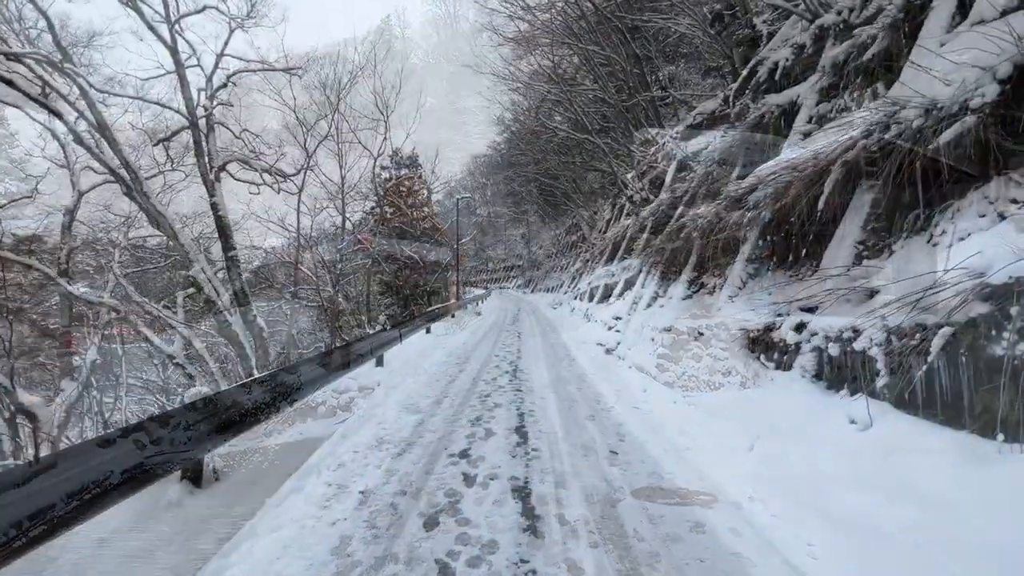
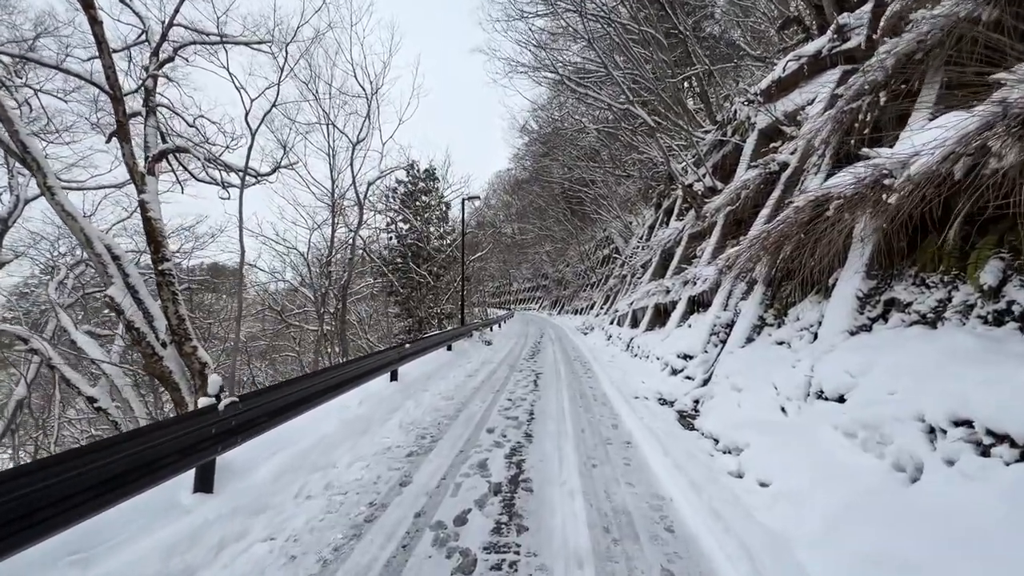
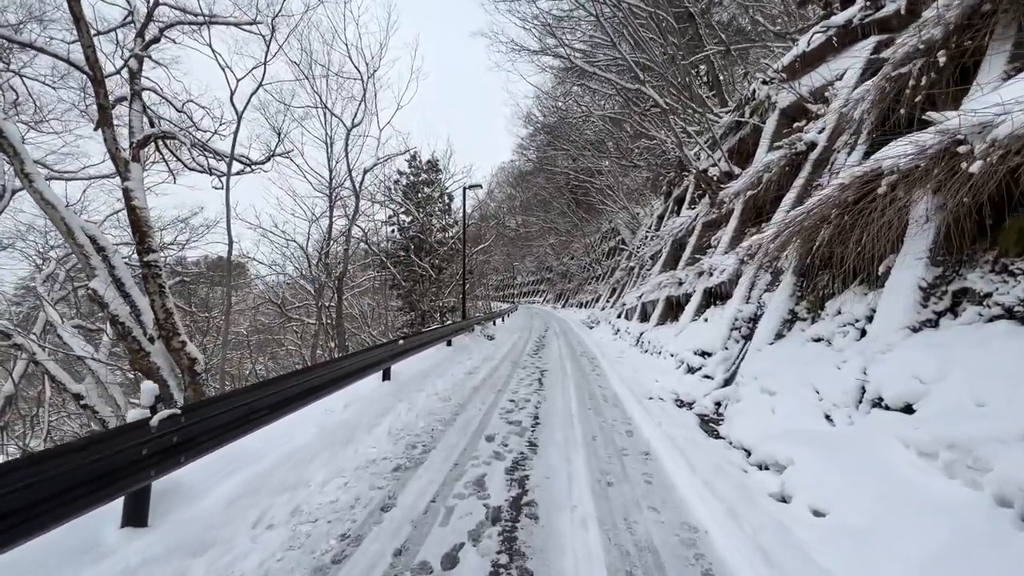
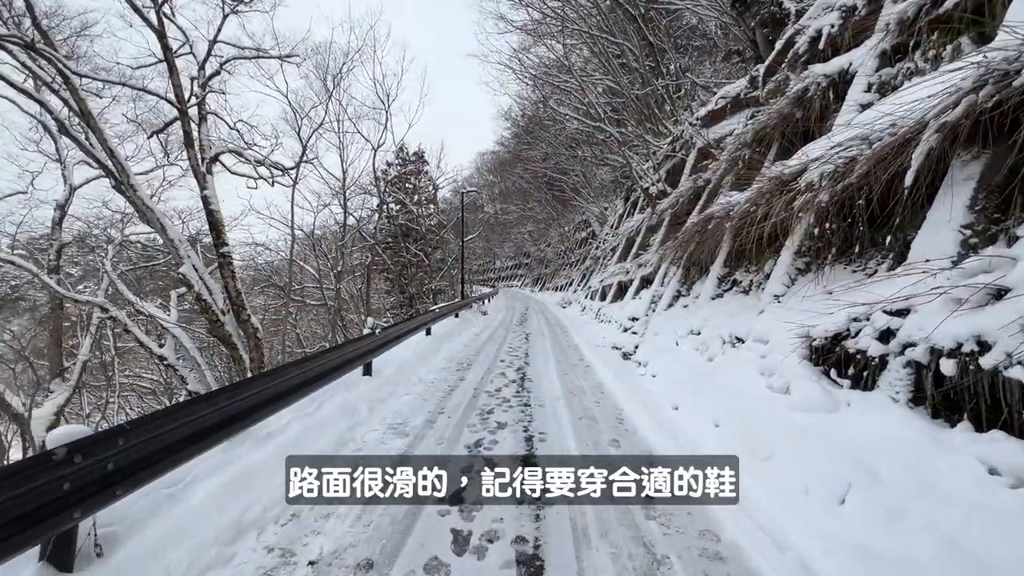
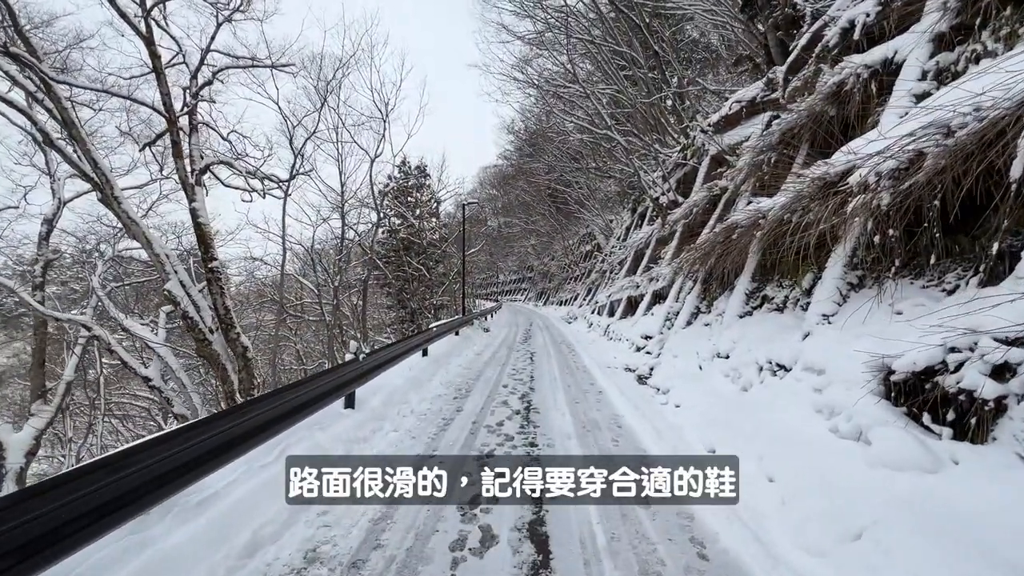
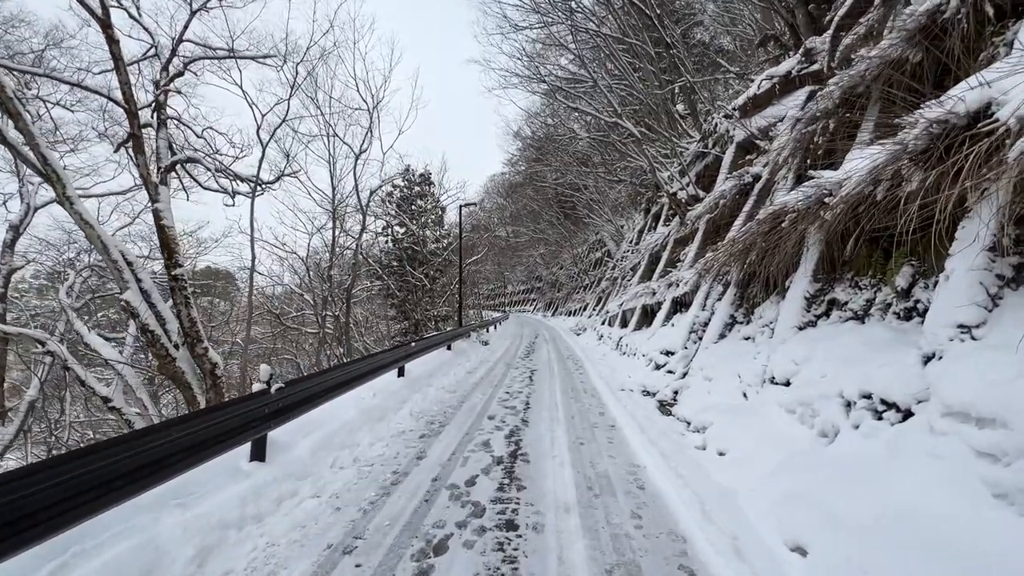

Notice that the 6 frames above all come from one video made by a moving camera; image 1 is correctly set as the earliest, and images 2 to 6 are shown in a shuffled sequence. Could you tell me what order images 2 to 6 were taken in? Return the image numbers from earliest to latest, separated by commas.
4, 5, 6, 2, 3
